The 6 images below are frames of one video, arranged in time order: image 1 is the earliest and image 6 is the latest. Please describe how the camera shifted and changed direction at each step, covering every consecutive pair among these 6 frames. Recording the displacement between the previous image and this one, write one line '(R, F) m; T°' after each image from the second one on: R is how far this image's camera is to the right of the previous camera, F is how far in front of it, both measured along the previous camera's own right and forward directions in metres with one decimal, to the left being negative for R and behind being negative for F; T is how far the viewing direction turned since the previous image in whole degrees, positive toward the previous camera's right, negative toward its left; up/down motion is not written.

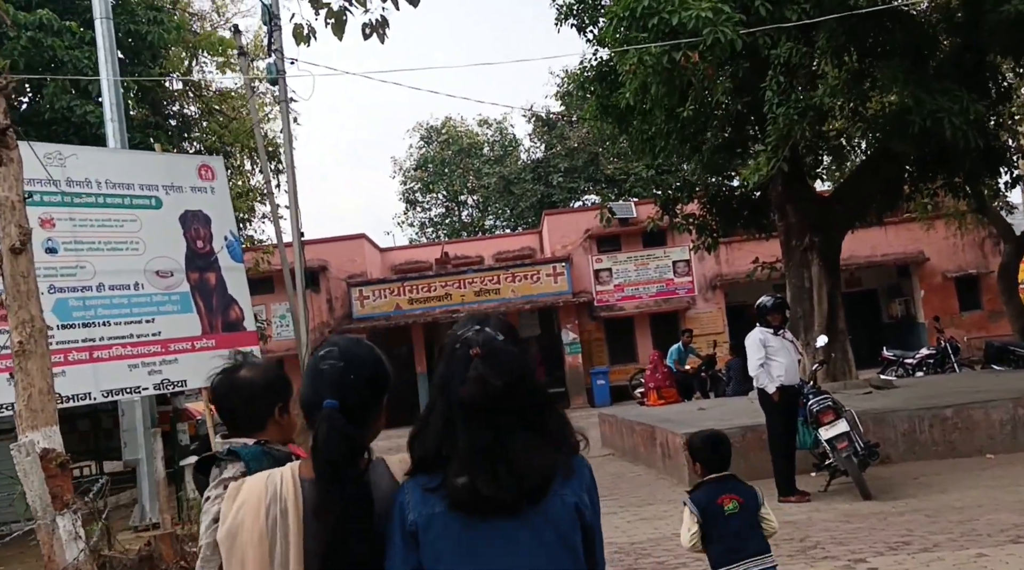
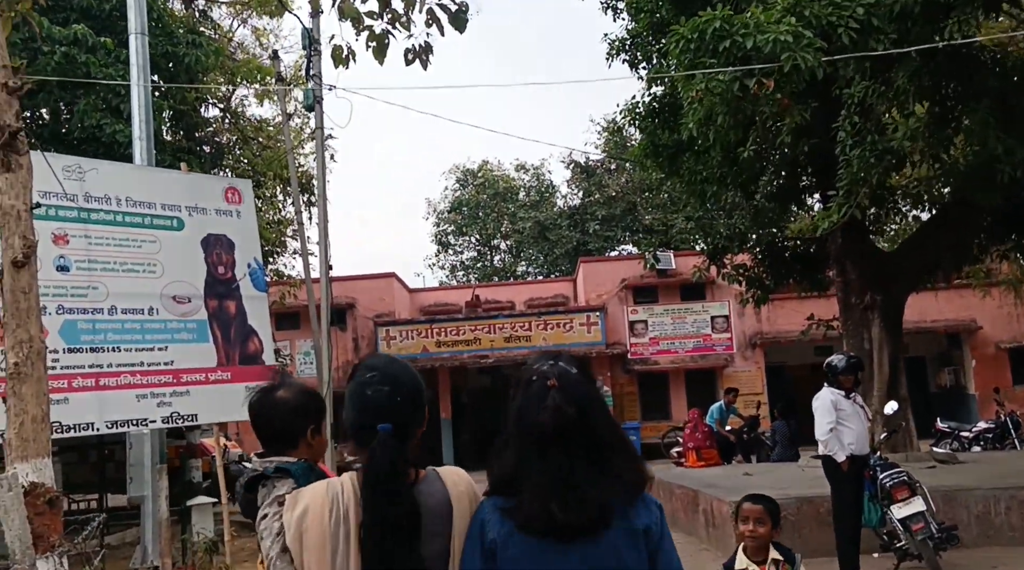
(-0.1, +0.6) m; -2°
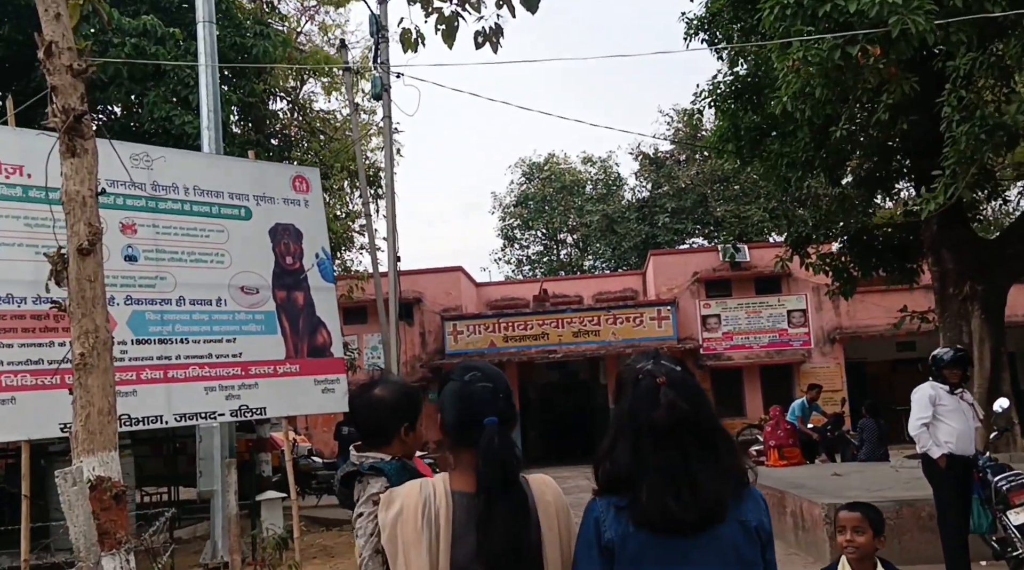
(-0.1, +0.3) m; -3°
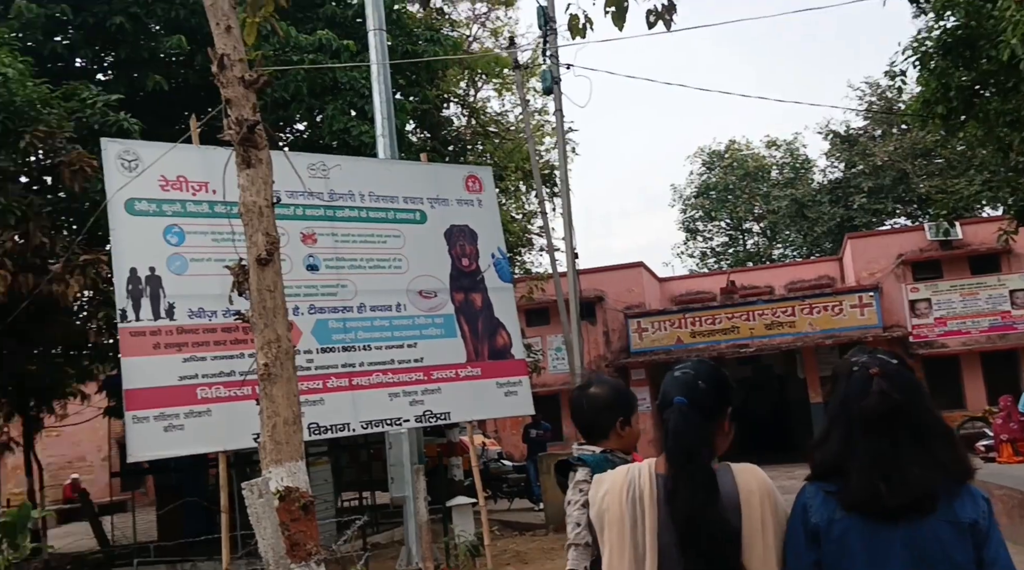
(0.0, +0.3) m; -10°
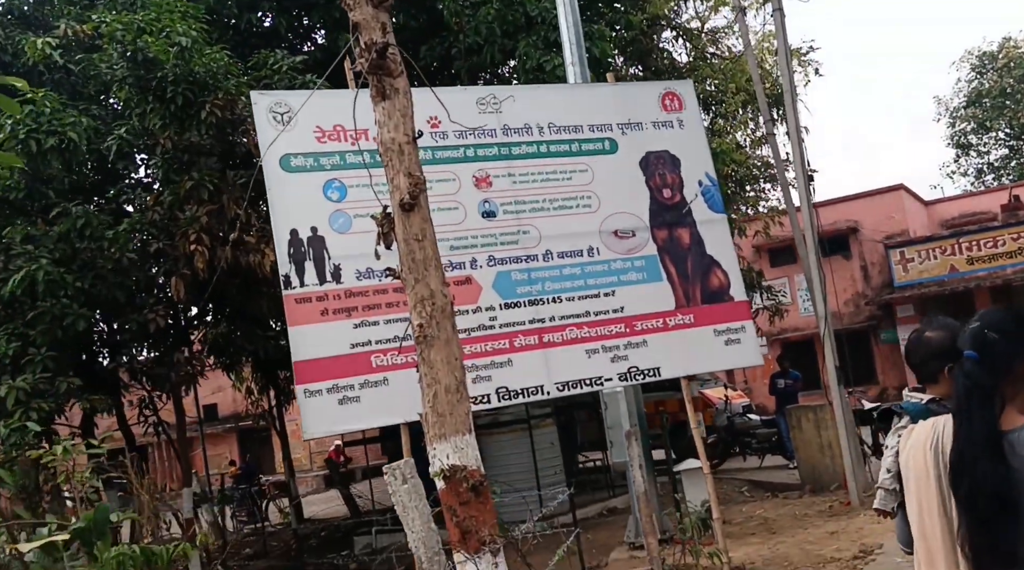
(+0.3, +1.1) m; -14°
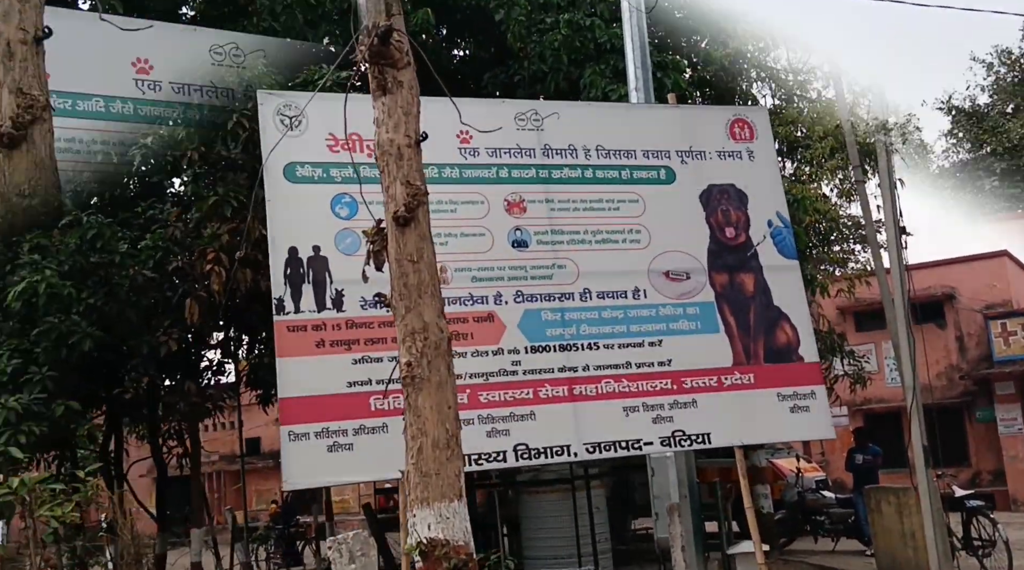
(+0.3, +0.9) m; -5°
